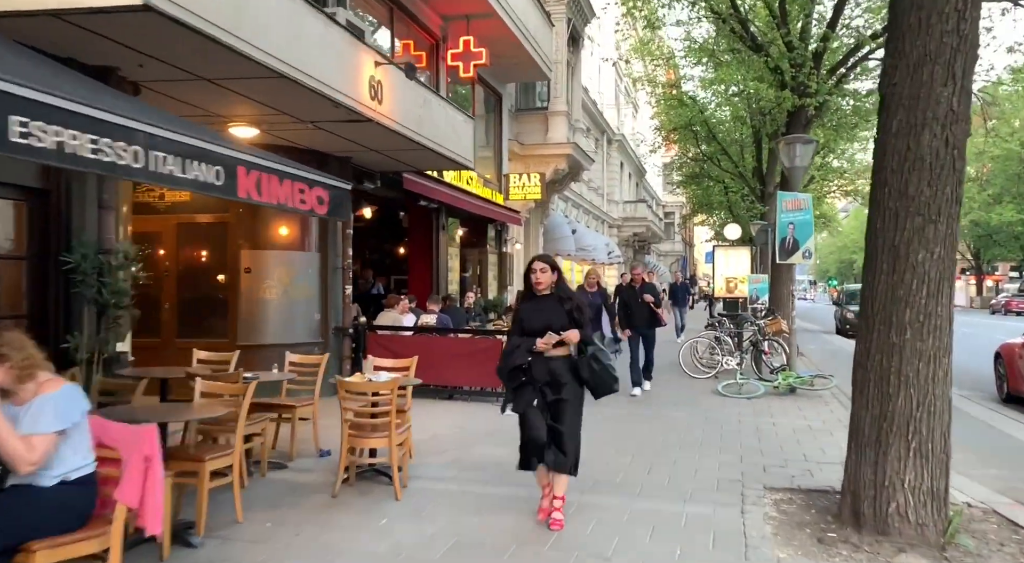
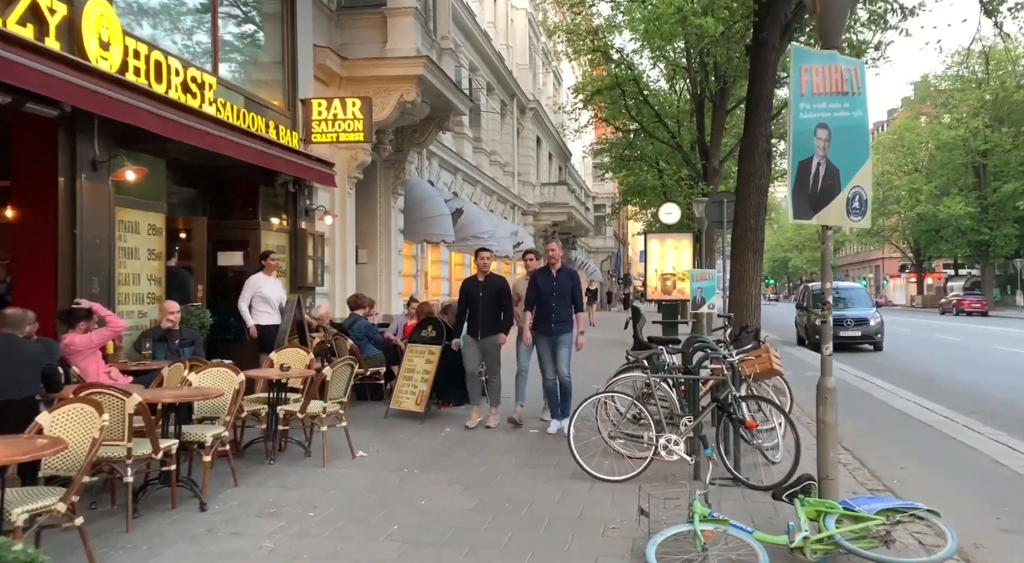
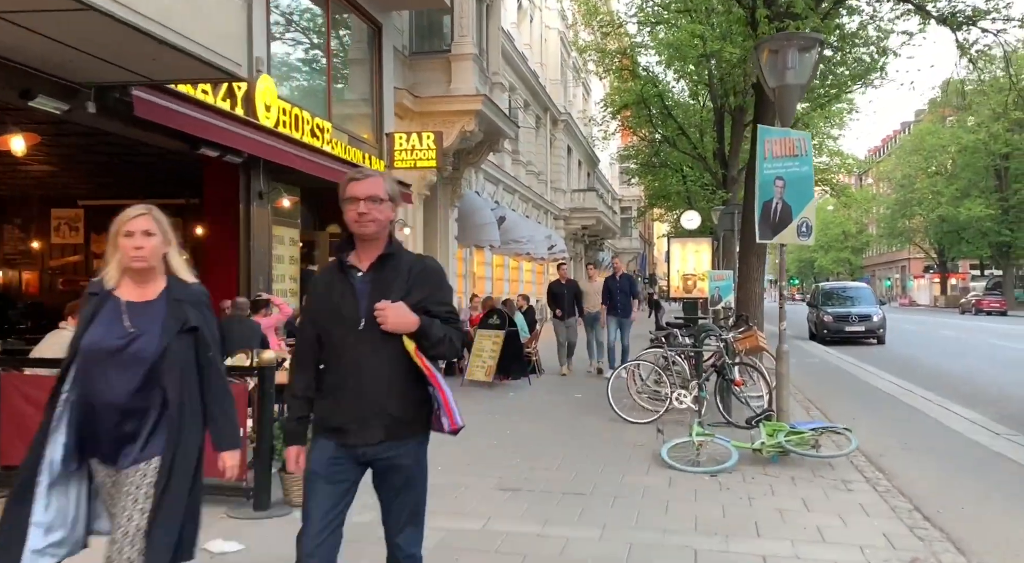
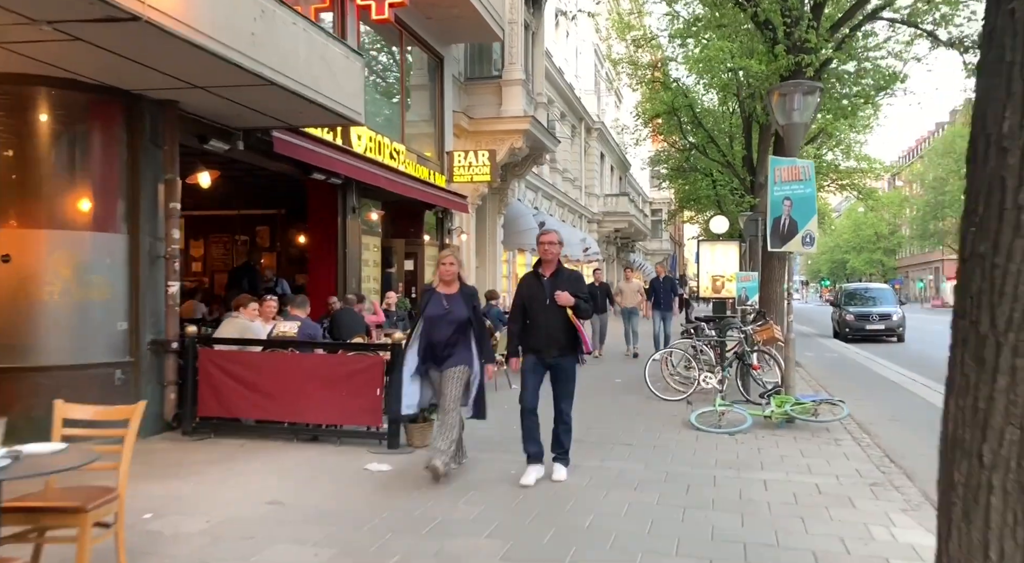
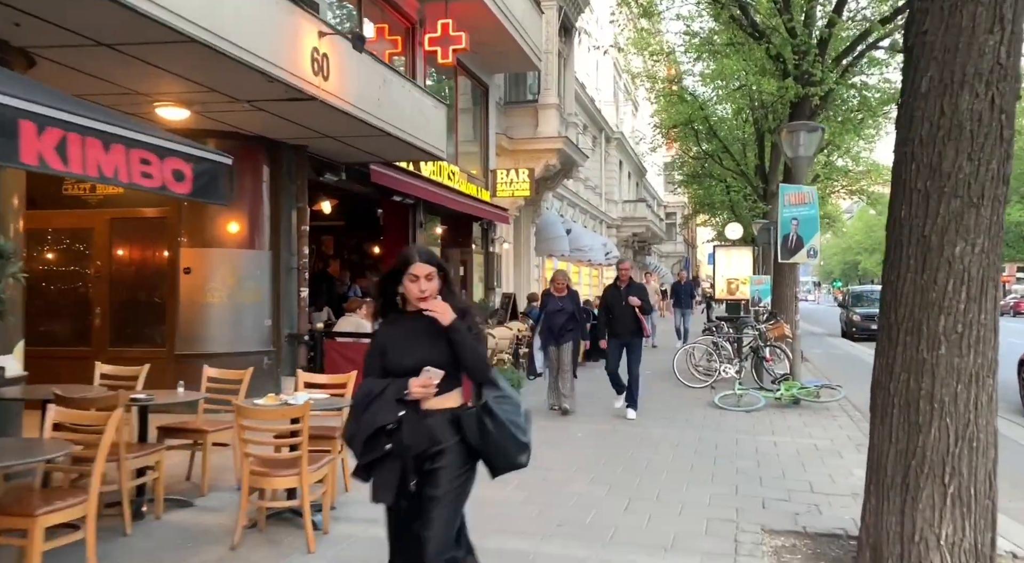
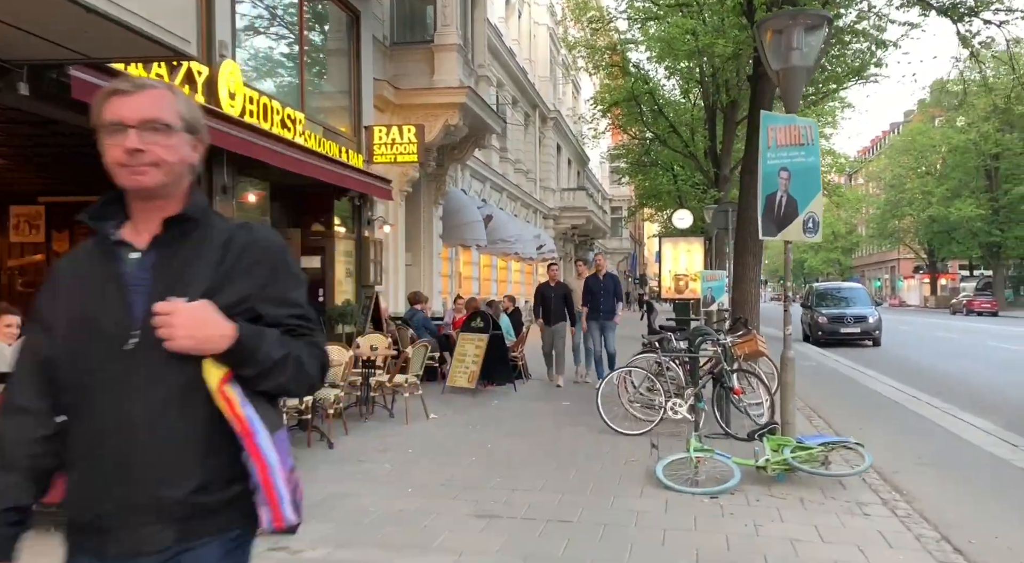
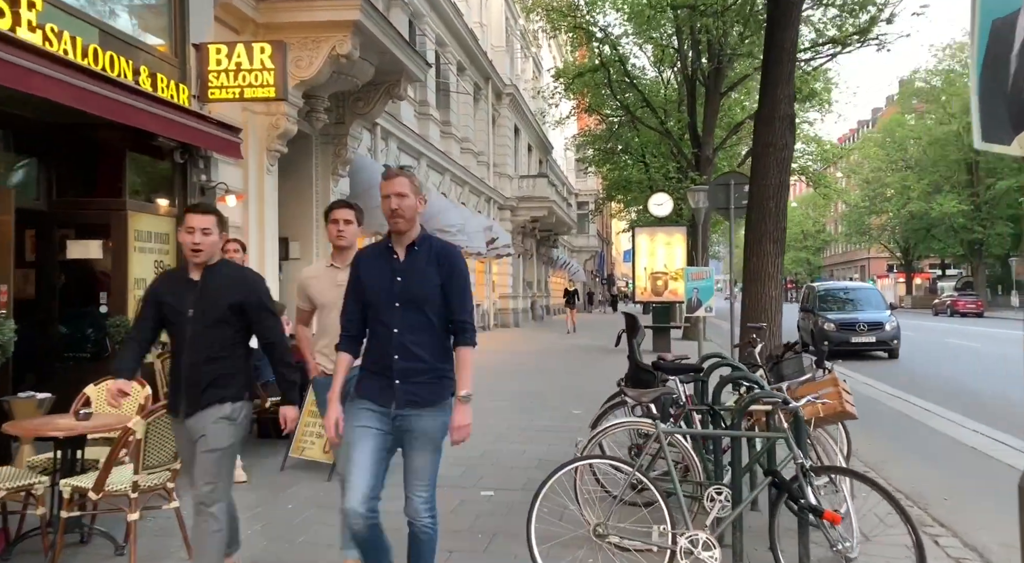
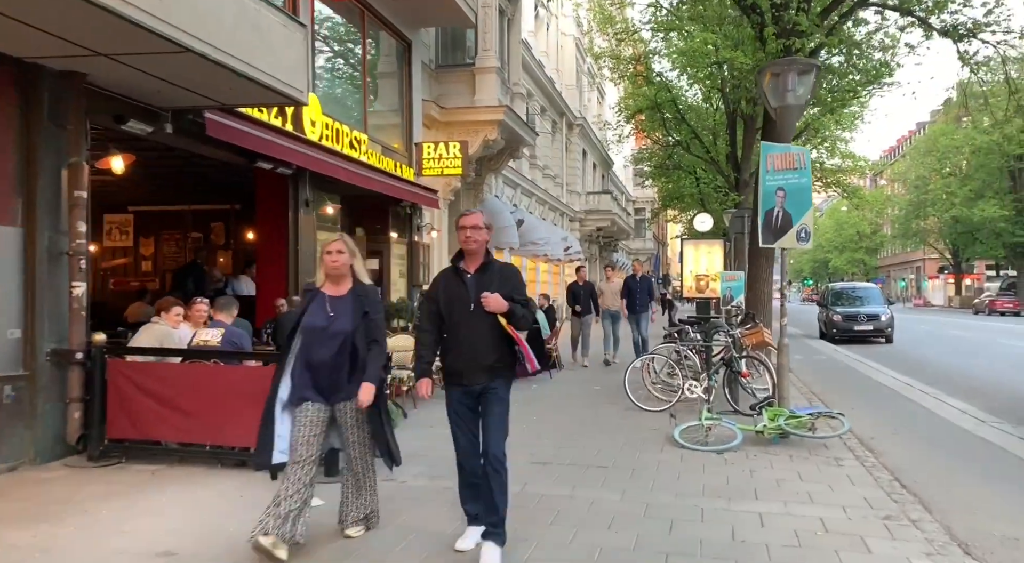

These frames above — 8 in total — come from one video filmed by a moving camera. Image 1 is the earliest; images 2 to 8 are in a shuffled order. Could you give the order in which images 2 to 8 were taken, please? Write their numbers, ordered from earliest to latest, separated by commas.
5, 4, 8, 3, 6, 2, 7
